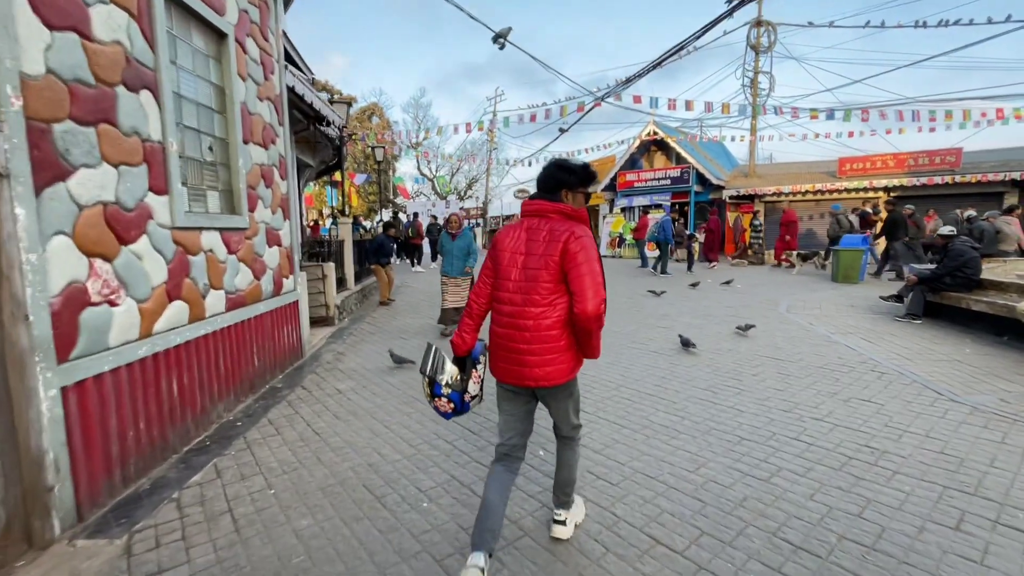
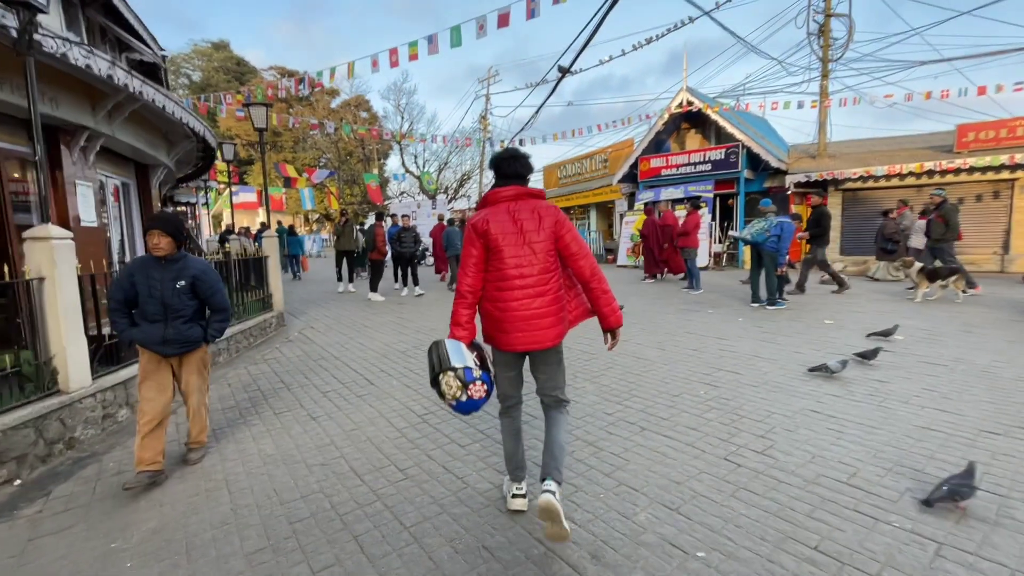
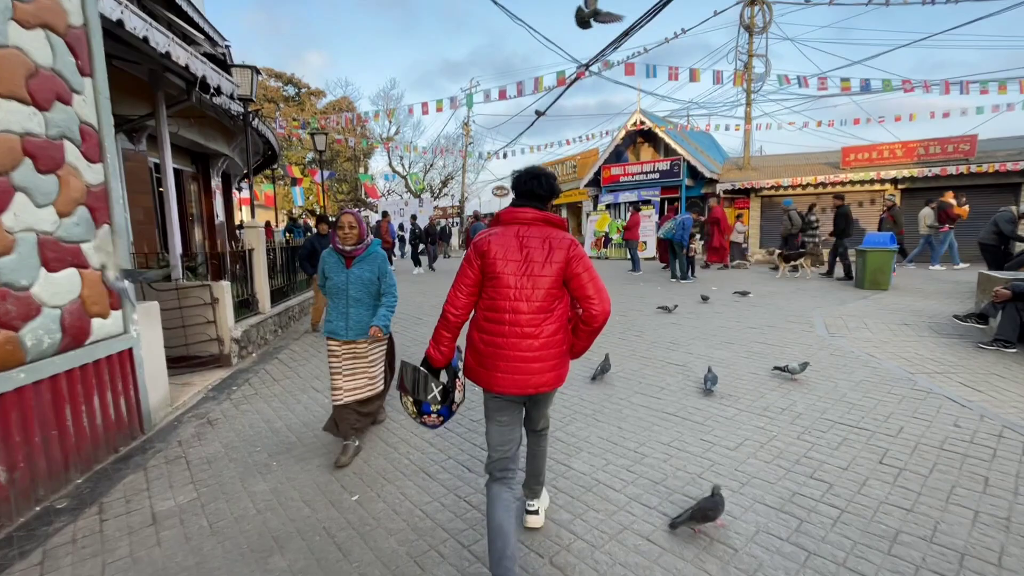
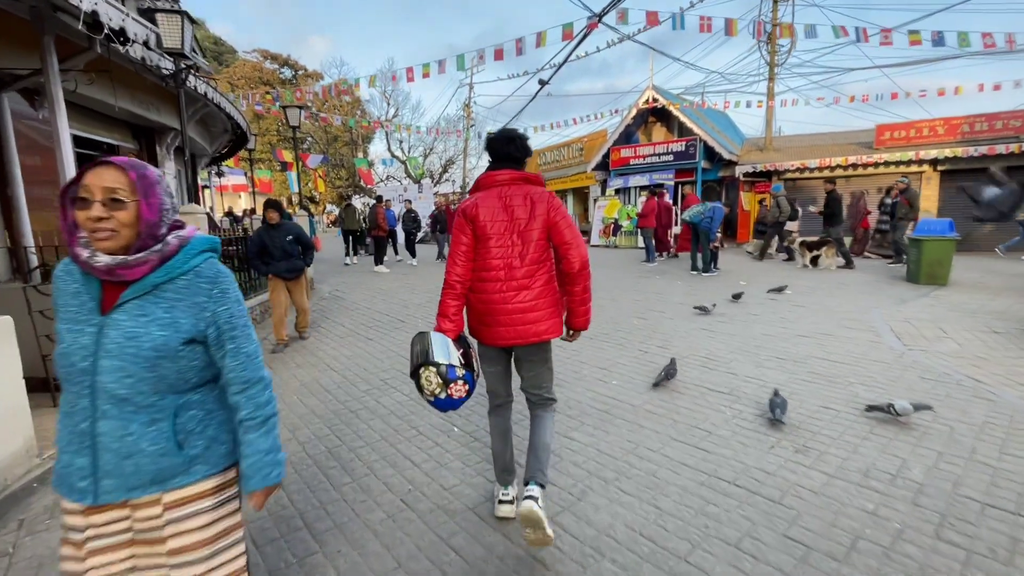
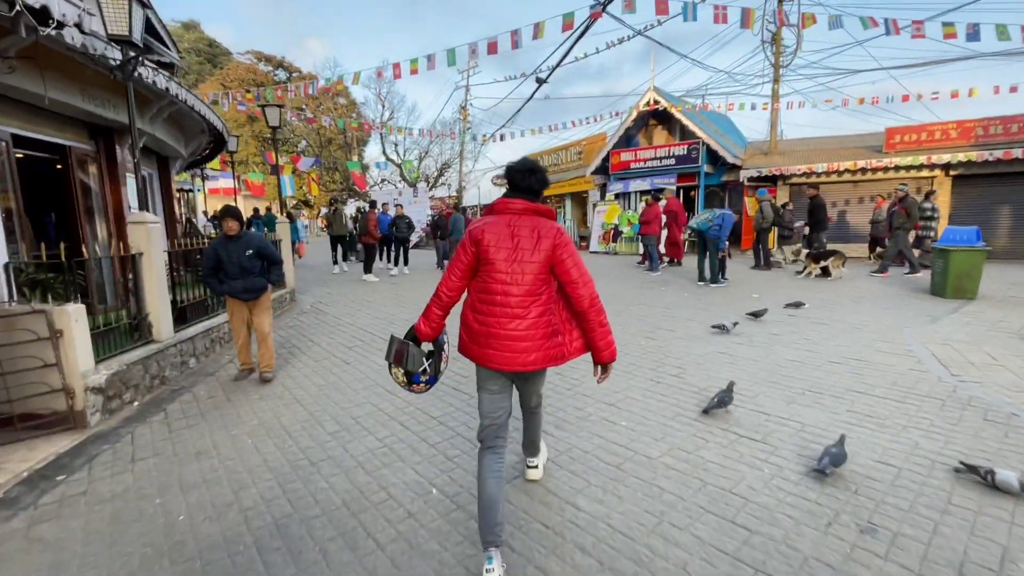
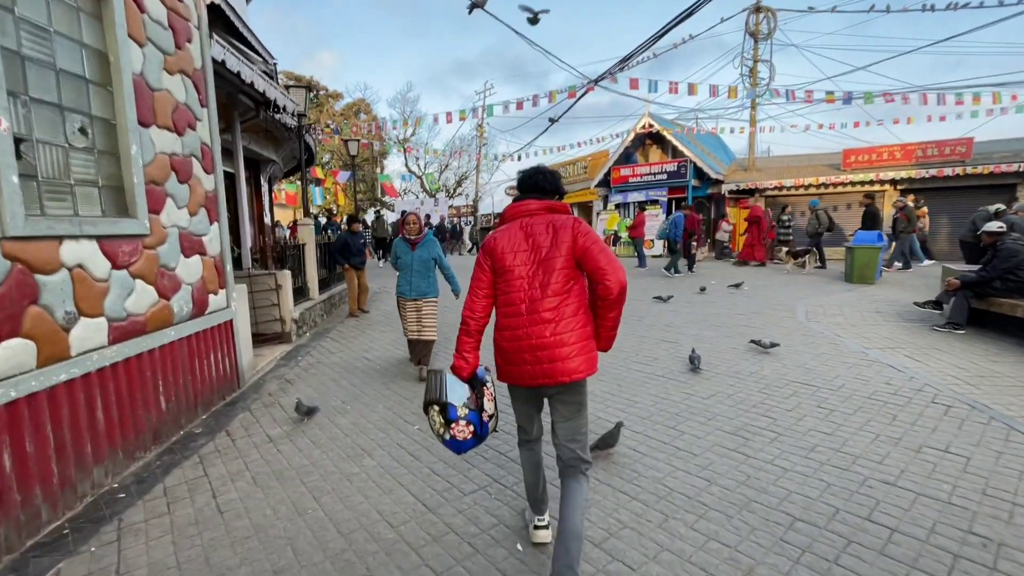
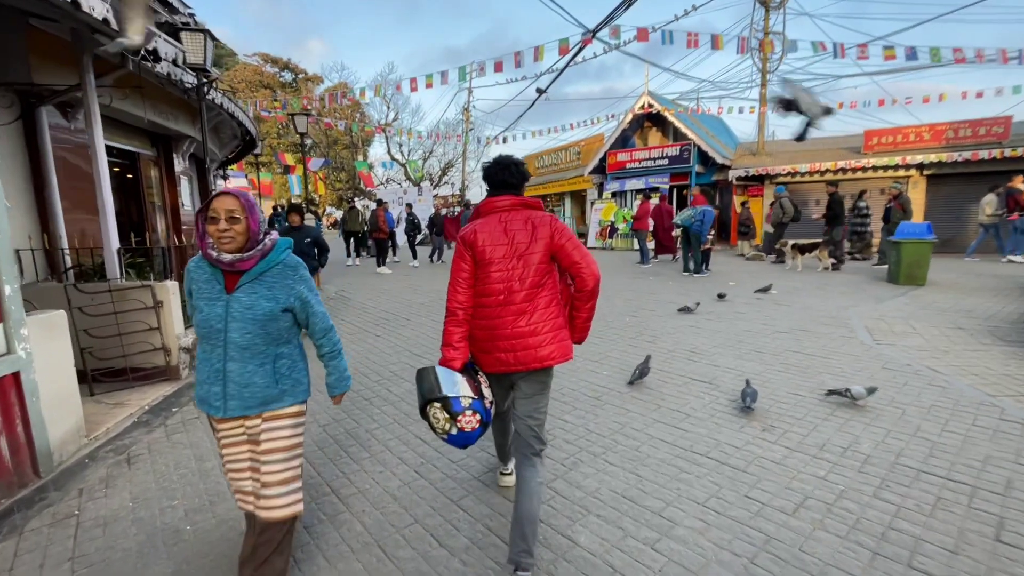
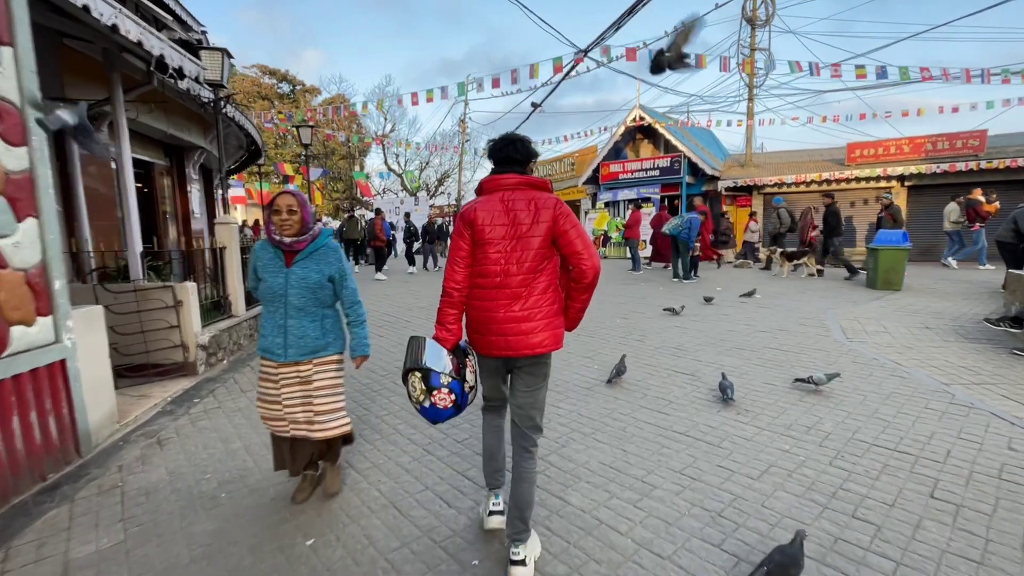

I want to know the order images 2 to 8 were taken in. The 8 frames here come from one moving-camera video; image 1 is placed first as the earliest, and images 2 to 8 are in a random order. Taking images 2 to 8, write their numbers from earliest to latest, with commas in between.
6, 3, 8, 7, 4, 5, 2
